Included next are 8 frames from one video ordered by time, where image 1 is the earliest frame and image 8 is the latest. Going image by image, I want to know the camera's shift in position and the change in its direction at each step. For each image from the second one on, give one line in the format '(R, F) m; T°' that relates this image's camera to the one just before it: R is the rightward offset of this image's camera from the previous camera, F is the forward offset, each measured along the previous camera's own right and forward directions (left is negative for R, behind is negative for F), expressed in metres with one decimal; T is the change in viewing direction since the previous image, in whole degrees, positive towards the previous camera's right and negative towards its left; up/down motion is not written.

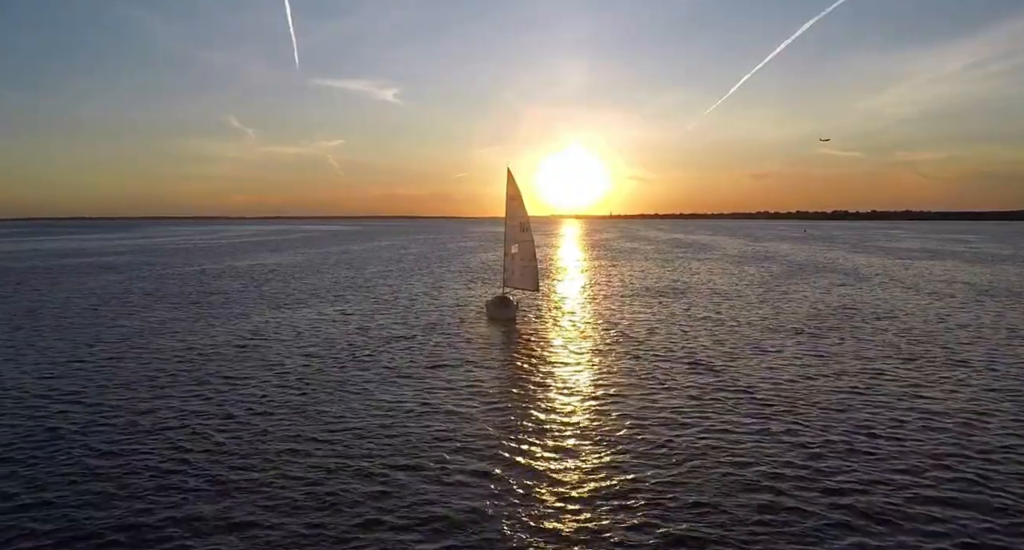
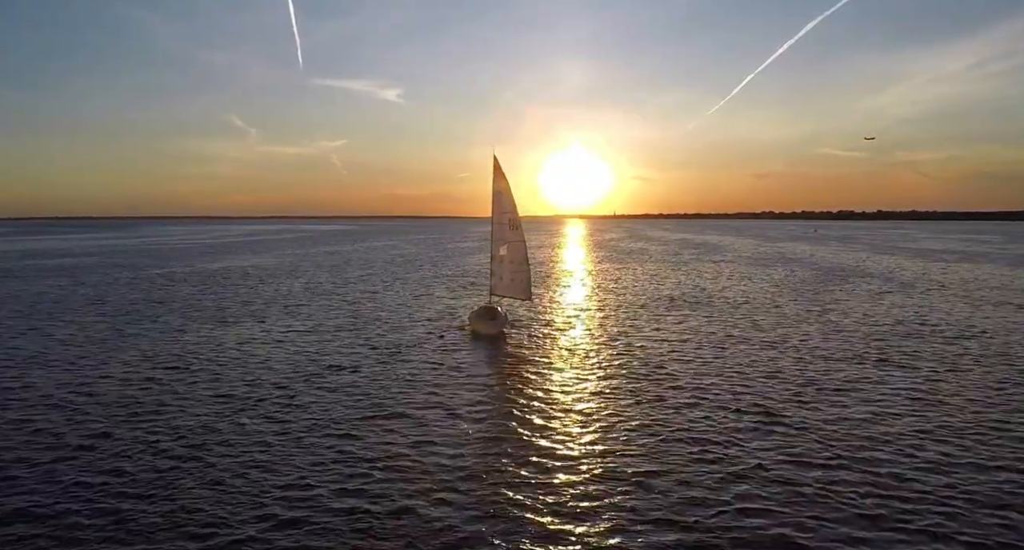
(+0.7, +7.0) m; 0°
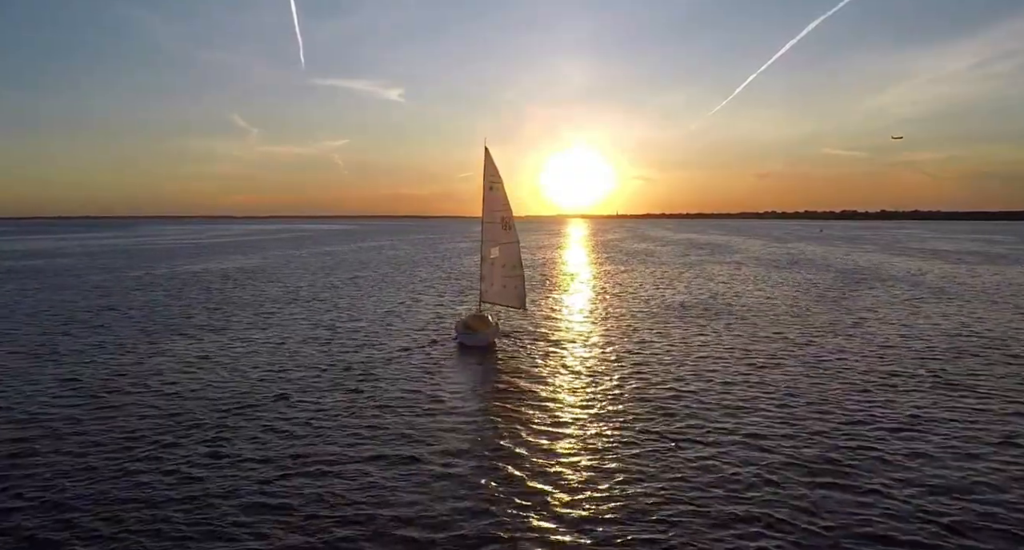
(+0.4, +4.1) m; 0°
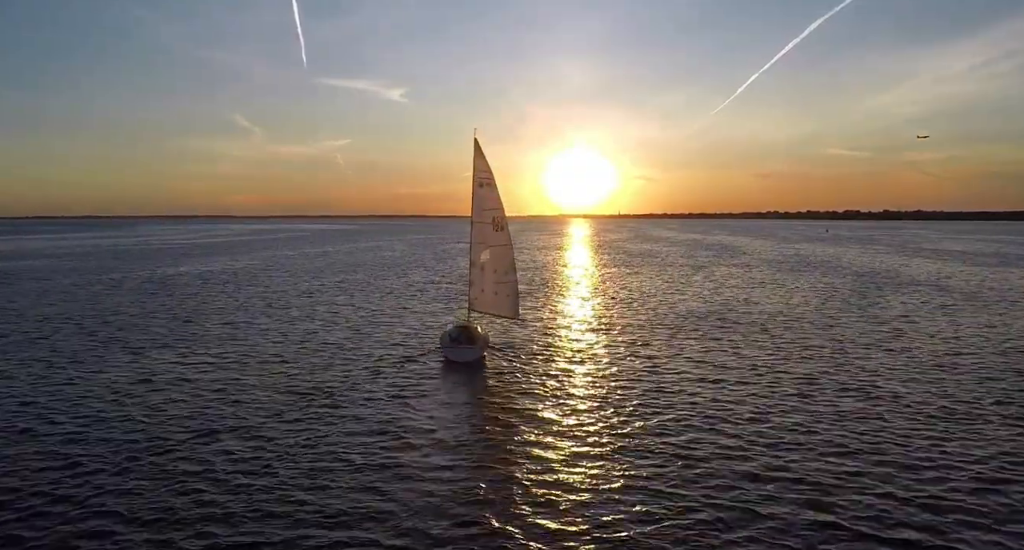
(+0.4, +3.6) m; 0°
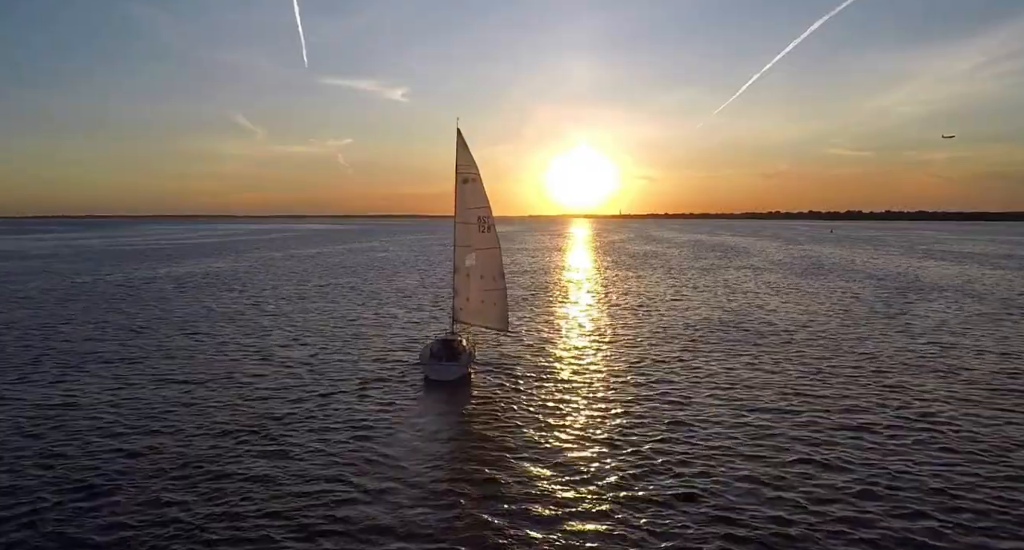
(+0.5, +3.5) m; 0°
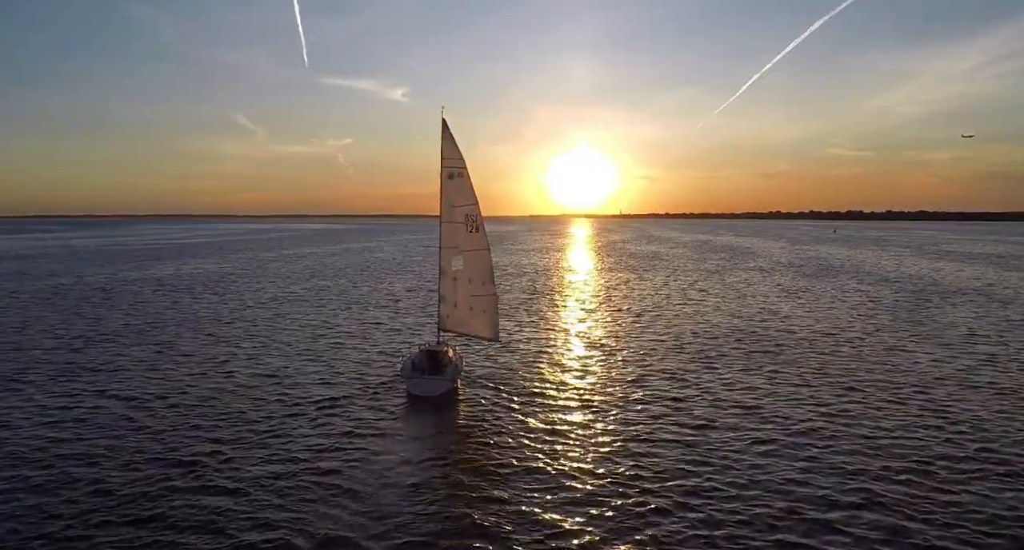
(+0.3, +2.5) m; 0°
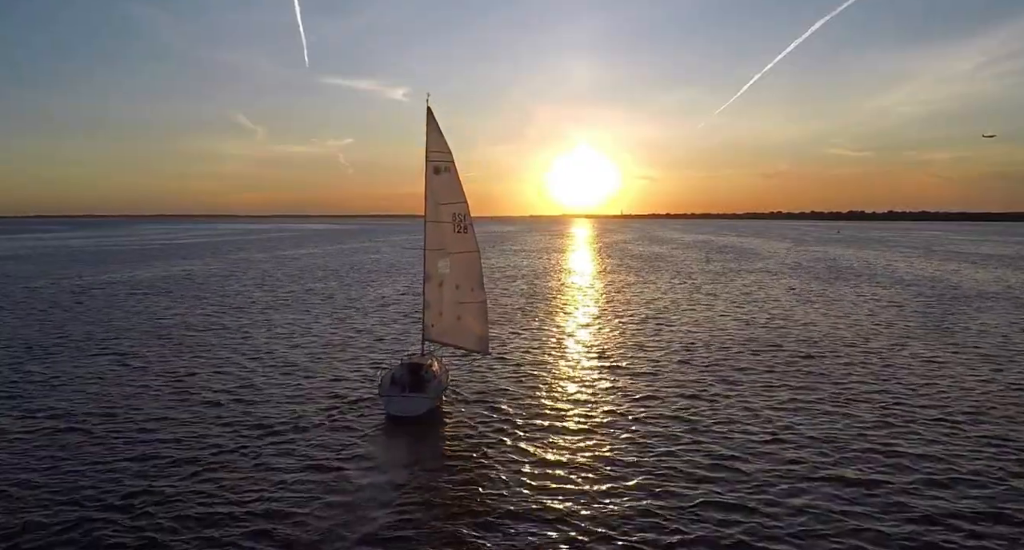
(+0.2, +2.4) m; 0°
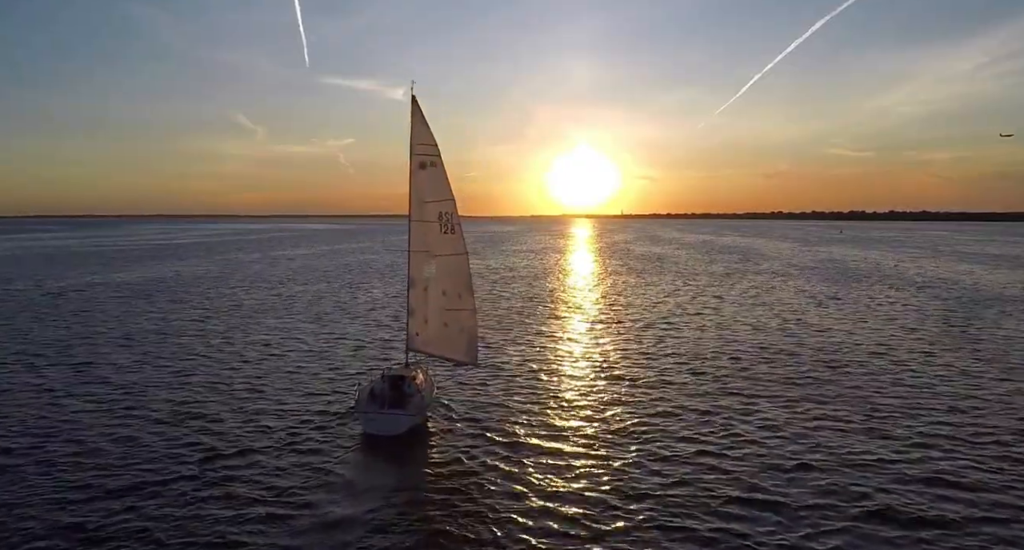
(+0.2, +1.9) m; 0°
